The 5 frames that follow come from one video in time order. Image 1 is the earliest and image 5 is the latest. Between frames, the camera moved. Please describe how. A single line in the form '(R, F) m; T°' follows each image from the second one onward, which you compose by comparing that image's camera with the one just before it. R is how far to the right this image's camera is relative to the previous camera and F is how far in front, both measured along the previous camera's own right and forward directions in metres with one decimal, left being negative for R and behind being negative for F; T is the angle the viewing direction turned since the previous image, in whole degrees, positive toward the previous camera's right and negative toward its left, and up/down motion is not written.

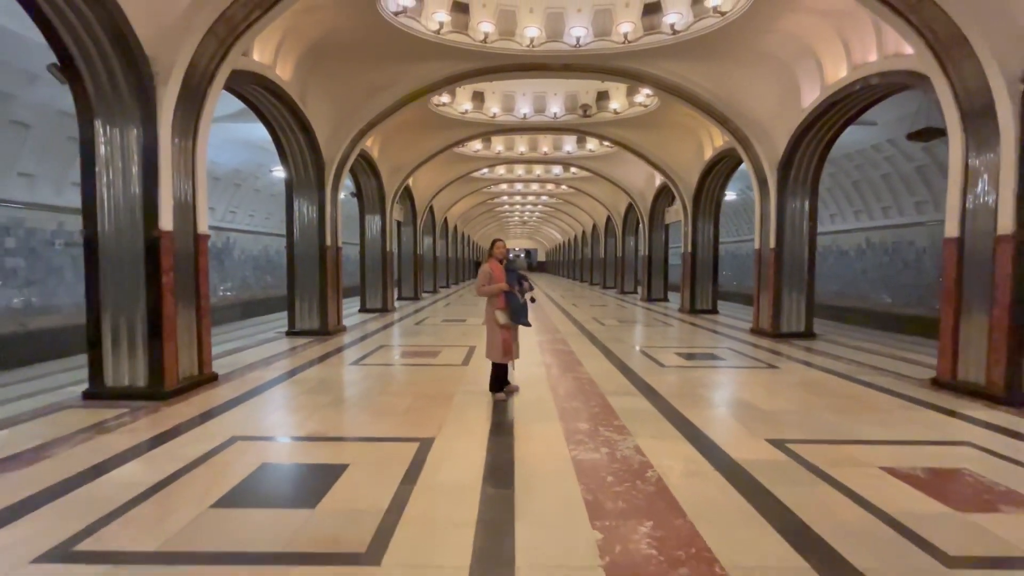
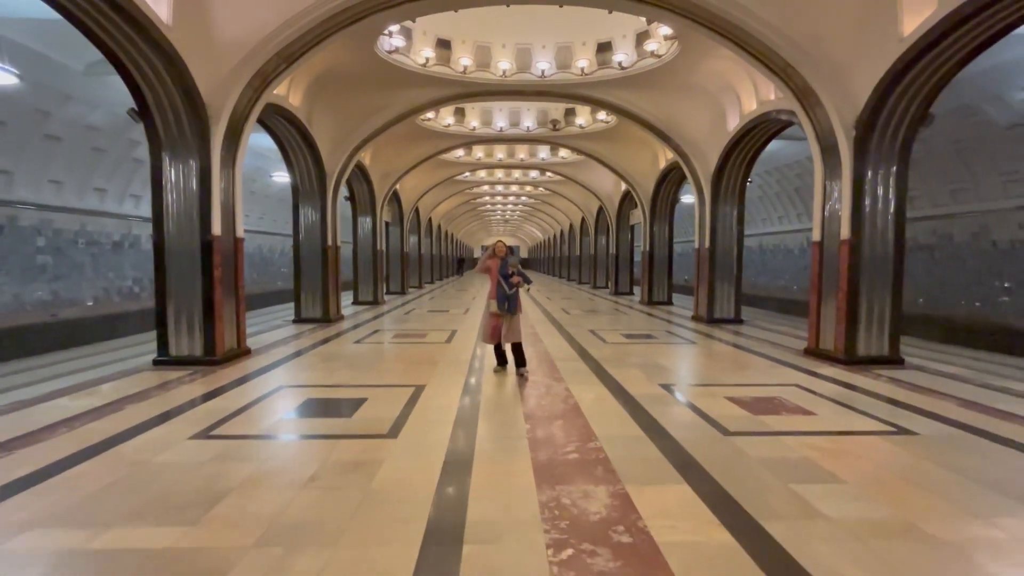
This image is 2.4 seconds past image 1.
(+0.2, -1.7) m; +2°
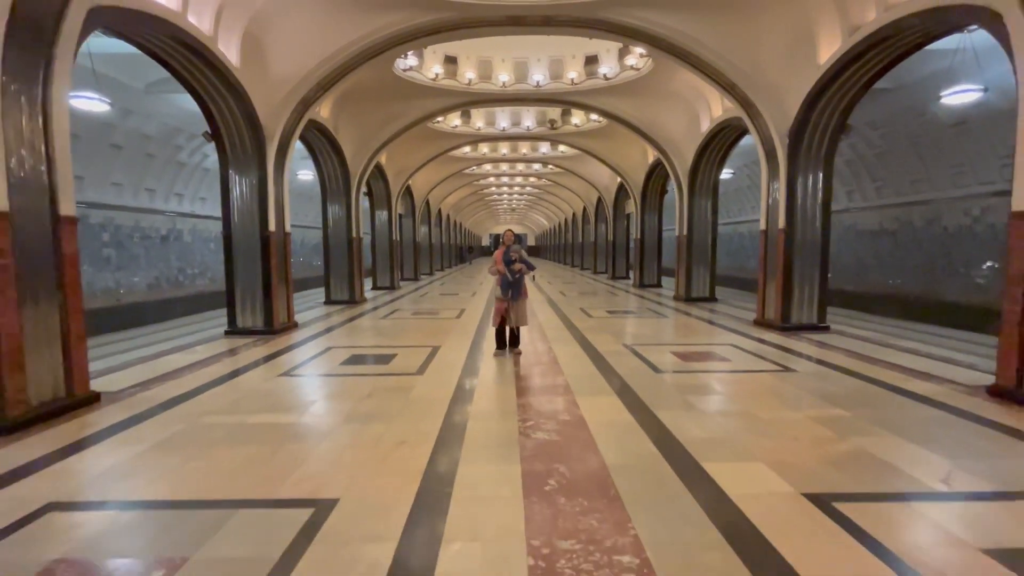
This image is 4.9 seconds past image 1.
(+0.2, -1.7) m; -1°
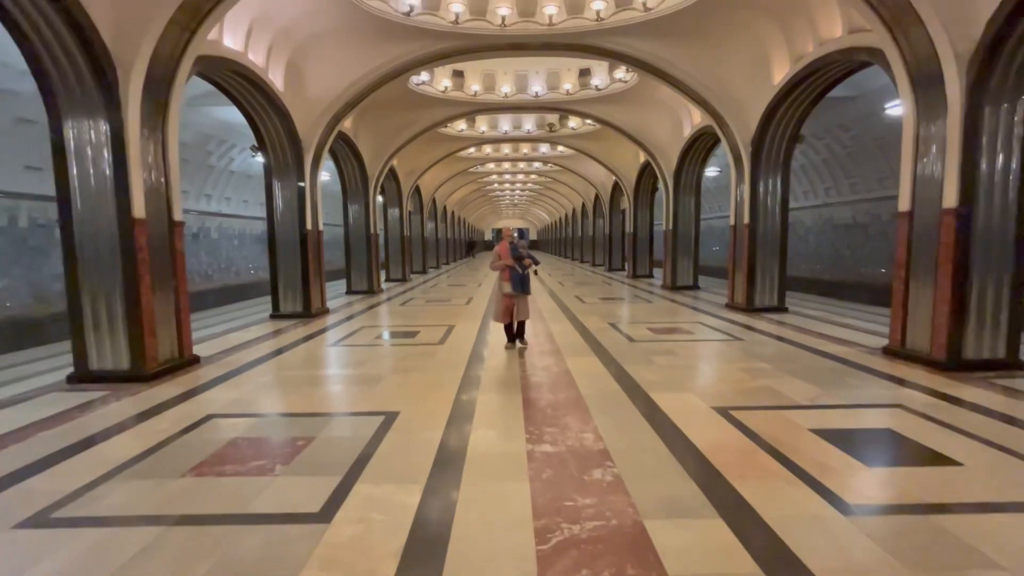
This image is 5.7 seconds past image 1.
(0.0, -1.4) m; 0°
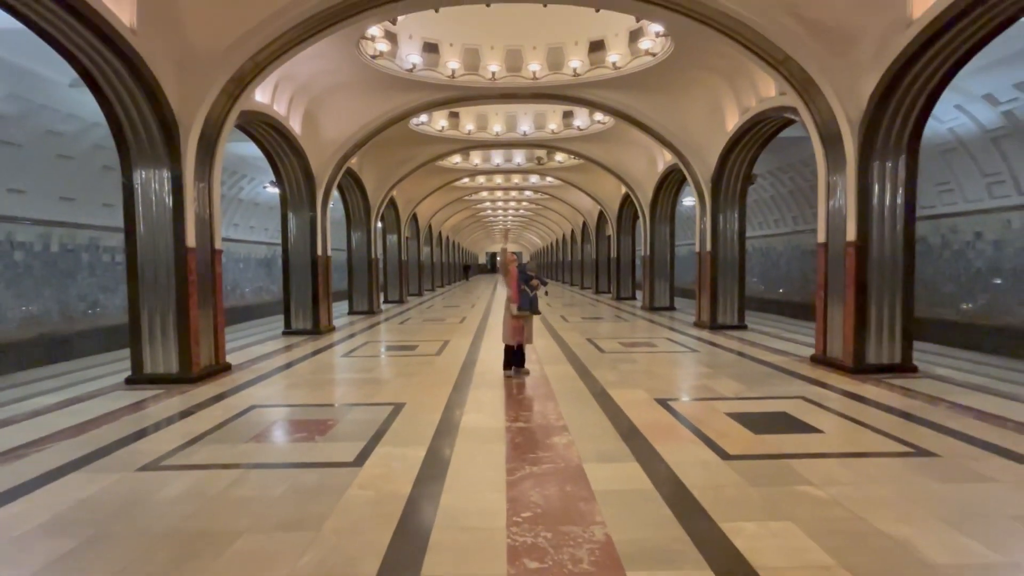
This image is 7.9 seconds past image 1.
(+0.1, -1.2) m; +1°
